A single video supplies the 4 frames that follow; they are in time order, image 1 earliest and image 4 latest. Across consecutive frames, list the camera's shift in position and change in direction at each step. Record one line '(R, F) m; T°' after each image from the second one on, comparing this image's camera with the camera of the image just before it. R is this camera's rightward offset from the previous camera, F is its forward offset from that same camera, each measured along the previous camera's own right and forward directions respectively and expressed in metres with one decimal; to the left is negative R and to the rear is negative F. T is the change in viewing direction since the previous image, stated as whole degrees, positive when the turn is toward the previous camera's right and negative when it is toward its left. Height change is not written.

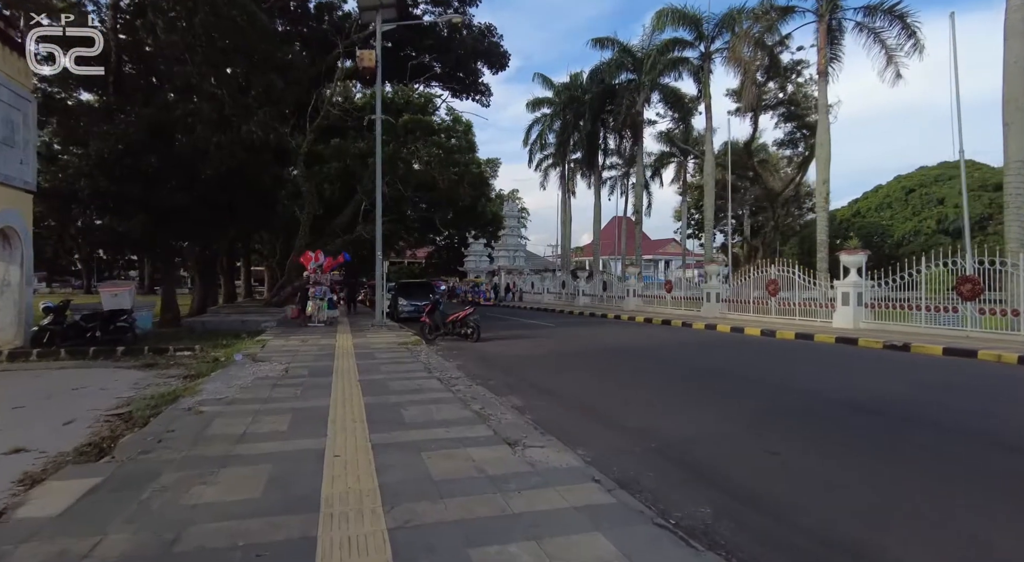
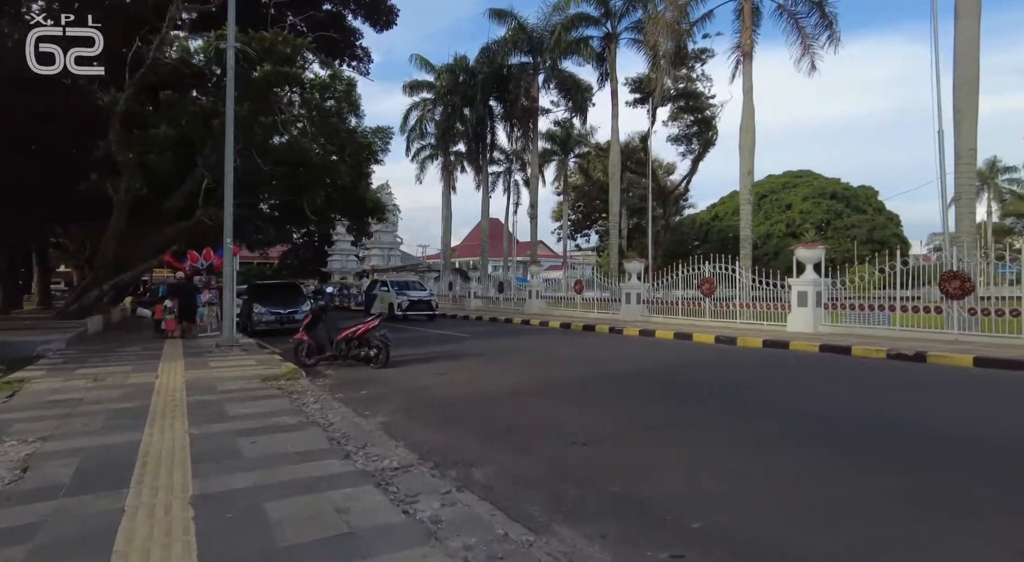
(-1.0, +4.4) m; +13°
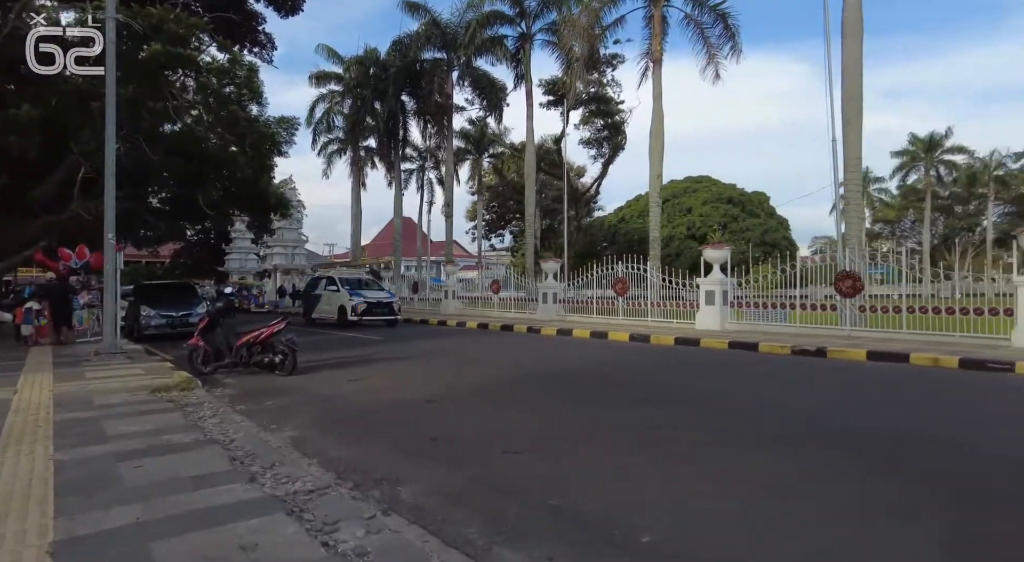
(-0.1, +0.4) m; +8°
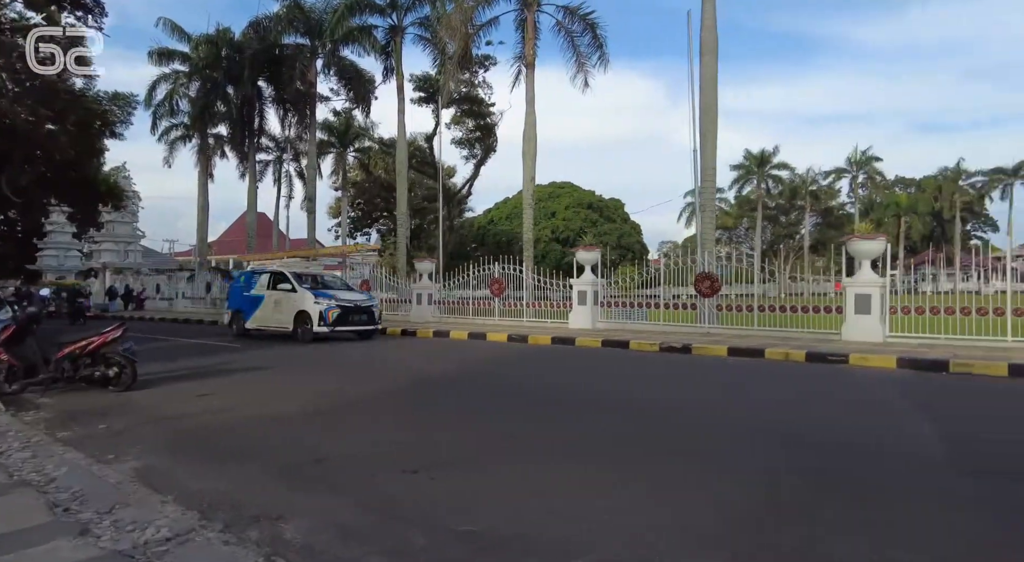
(-0.2, +0.5) m; +12°
